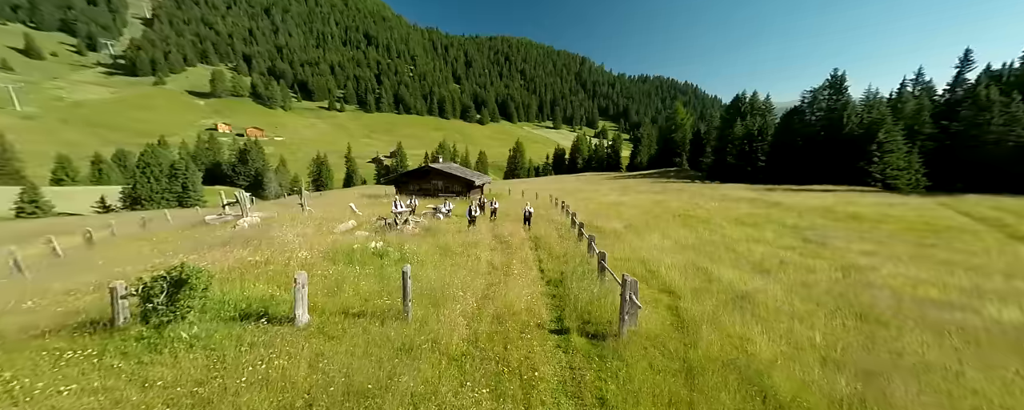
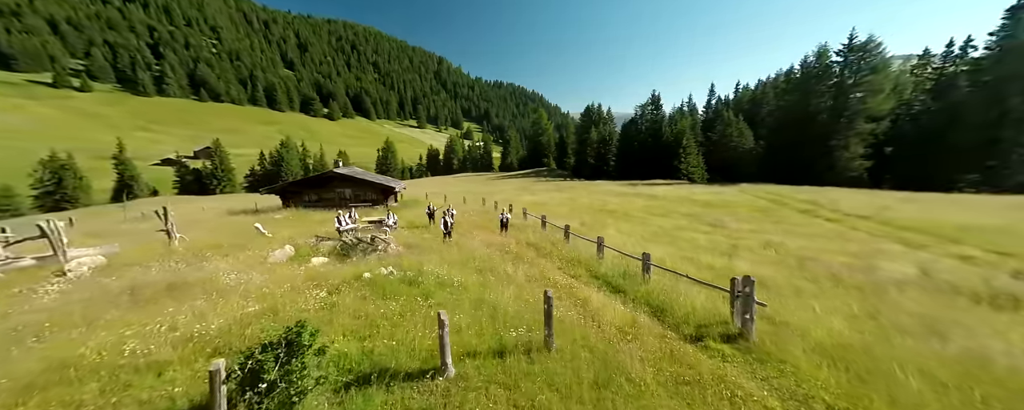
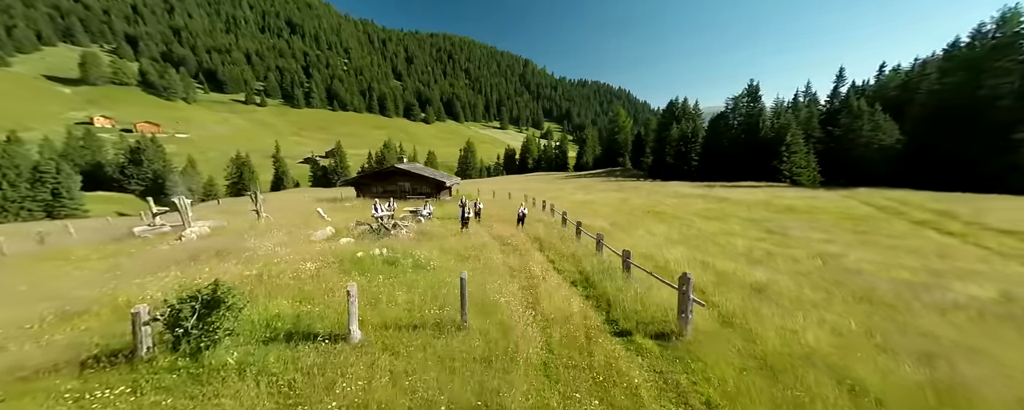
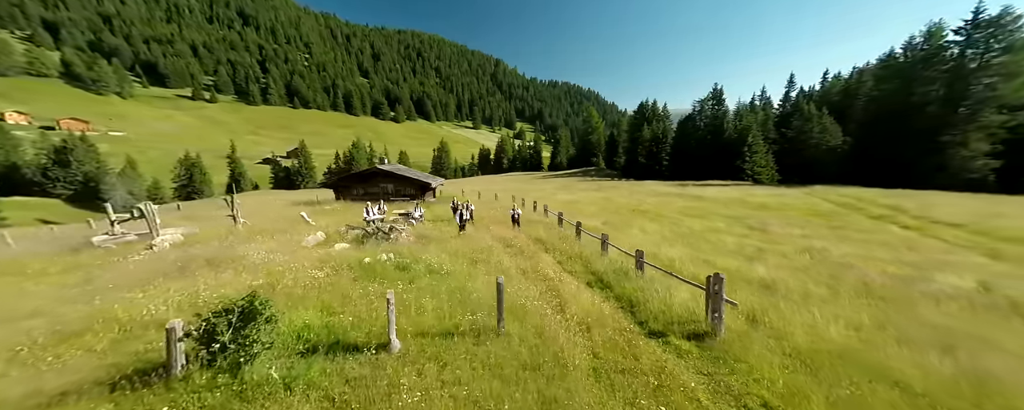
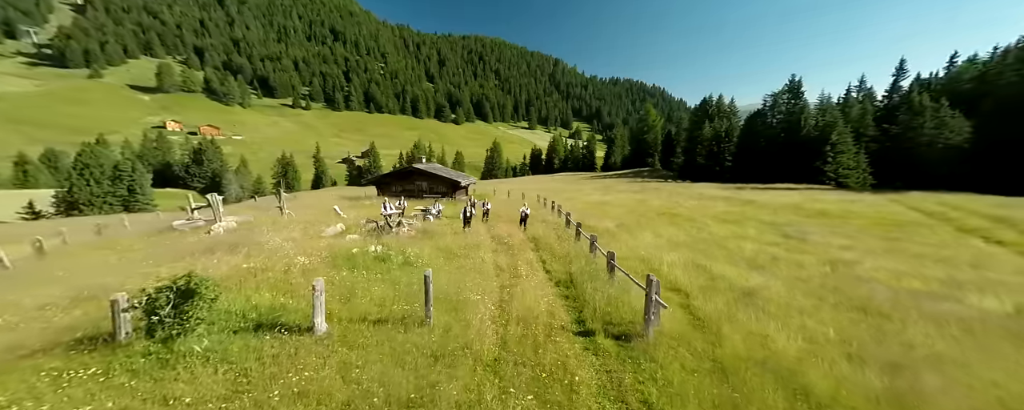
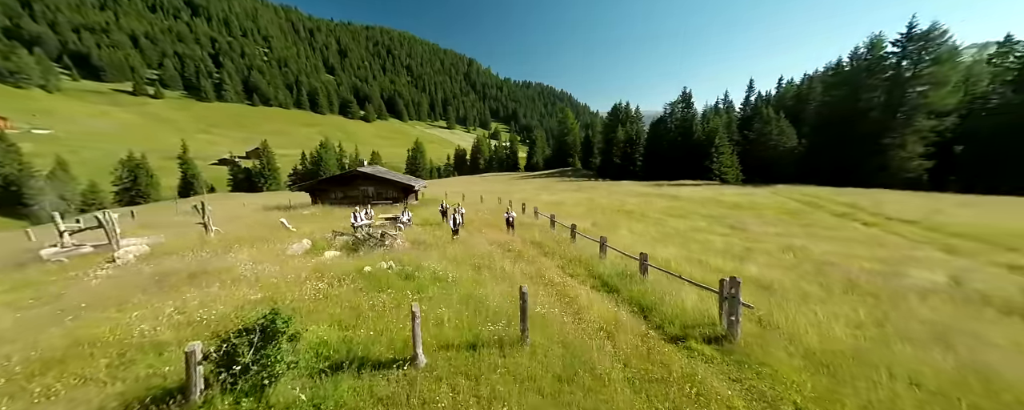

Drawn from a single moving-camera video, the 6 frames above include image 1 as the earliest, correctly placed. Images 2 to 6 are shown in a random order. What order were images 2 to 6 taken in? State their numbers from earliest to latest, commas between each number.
5, 3, 4, 6, 2
